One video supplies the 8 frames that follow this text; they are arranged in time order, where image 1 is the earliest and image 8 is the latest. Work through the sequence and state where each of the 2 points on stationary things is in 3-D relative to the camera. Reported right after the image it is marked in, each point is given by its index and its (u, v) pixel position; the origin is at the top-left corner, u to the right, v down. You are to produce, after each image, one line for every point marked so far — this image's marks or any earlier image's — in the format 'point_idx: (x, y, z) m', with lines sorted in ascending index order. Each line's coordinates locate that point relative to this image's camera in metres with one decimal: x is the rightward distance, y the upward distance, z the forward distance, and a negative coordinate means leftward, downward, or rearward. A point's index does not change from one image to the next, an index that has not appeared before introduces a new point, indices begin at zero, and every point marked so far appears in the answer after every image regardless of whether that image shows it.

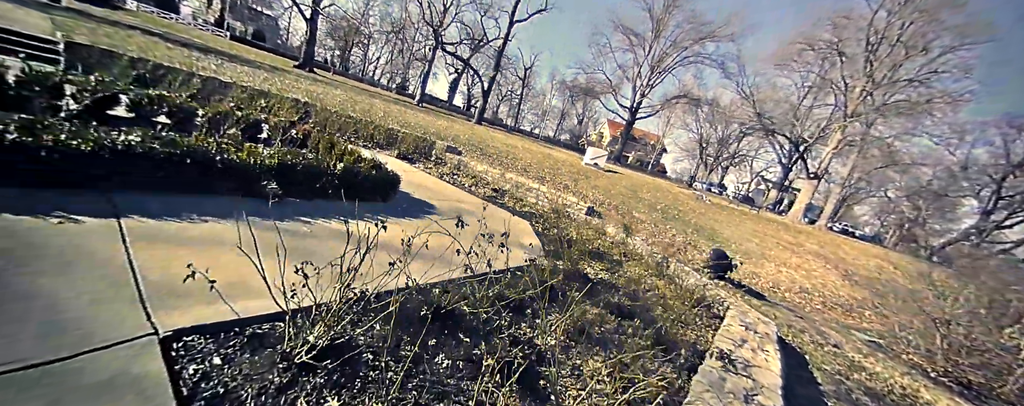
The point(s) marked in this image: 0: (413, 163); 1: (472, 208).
0: (-2.3, +1.0, +9.1) m
1: (-0.7, -0.1, +6.3) m
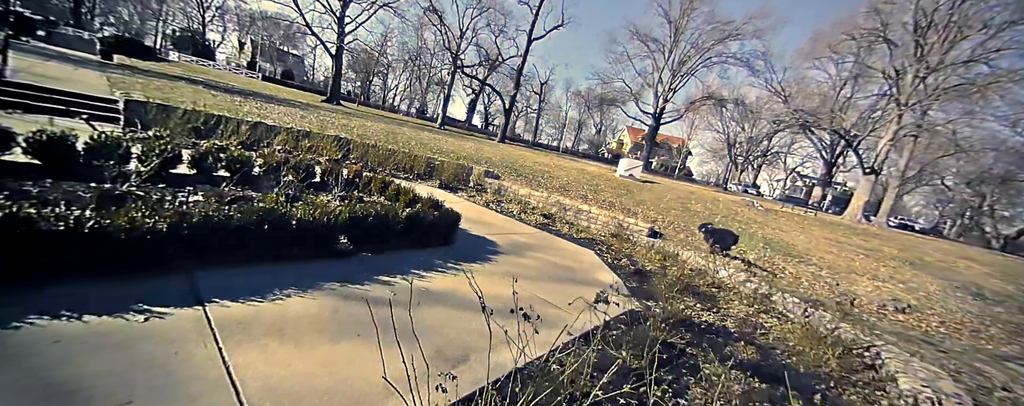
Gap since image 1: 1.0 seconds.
0: (-1.2, +0.3, +8.9) m
1: (+0.3, -0.5, +5.9) m
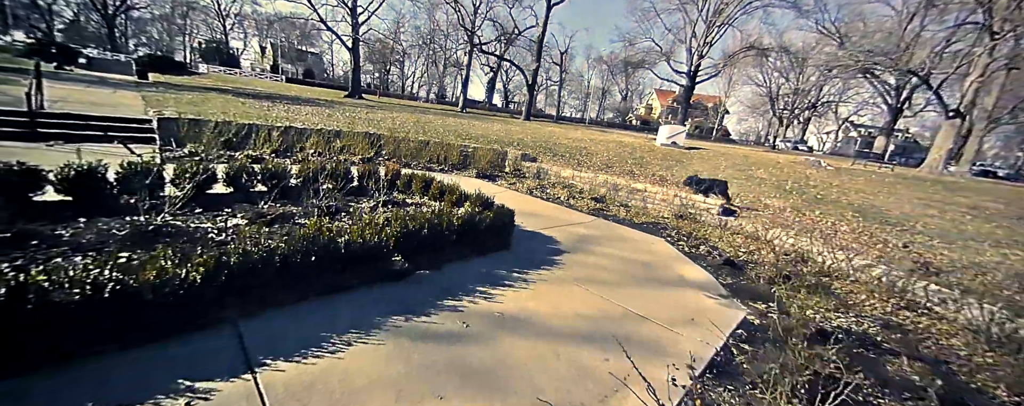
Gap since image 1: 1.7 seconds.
0: (-0.3, +0.5, +8.4) m
1: (+1.0, -0.4, +5.3) m
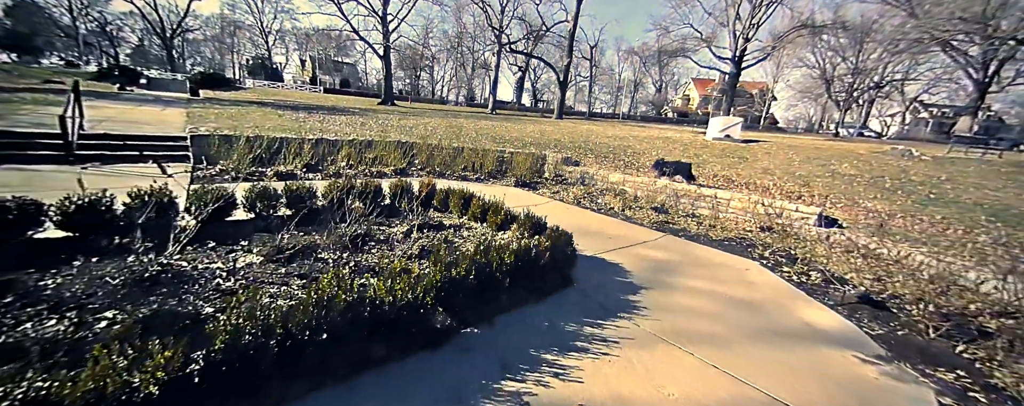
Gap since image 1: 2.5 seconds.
0: (+0.5, +0.3, +7.5) m
1: (+1.7, -0.6, +4.4) m
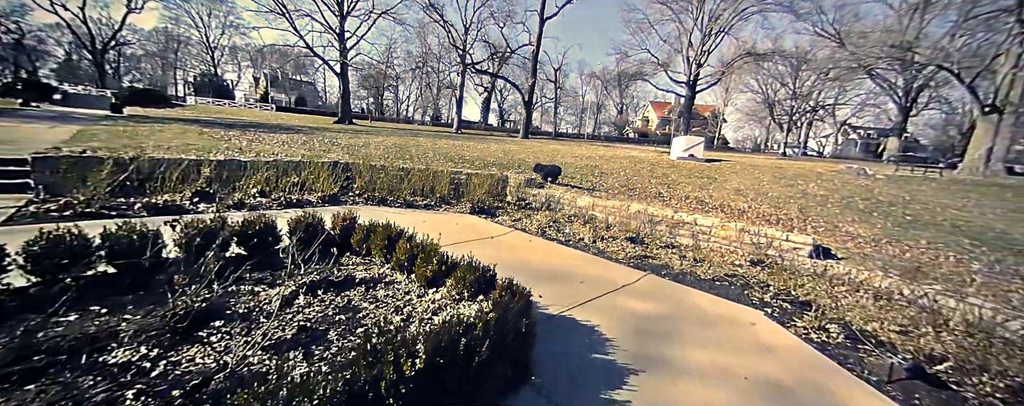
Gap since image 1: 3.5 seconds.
0: (-0.3, -0.2, +6.5) m
1: (+1.1, -0.9, +3.4) m
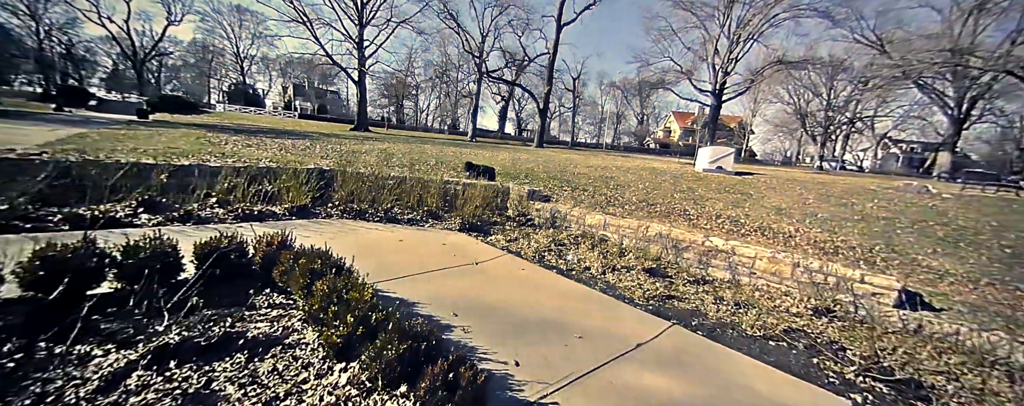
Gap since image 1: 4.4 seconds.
0: (-0.3, -0.5, +5.4) m
1: (+0.9, -1.1, +2.3) m
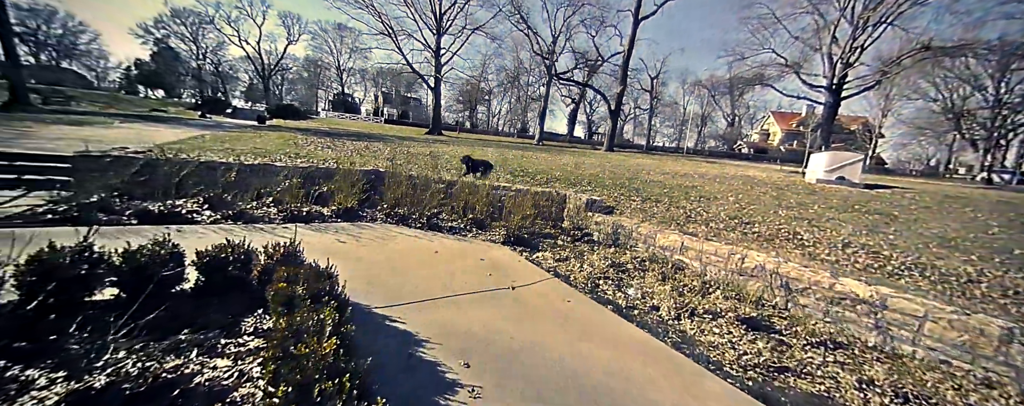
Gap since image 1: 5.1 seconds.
0: (+0.3, -0.6, +4.7) m
1: (+1.0, -1.2, +1.4) m
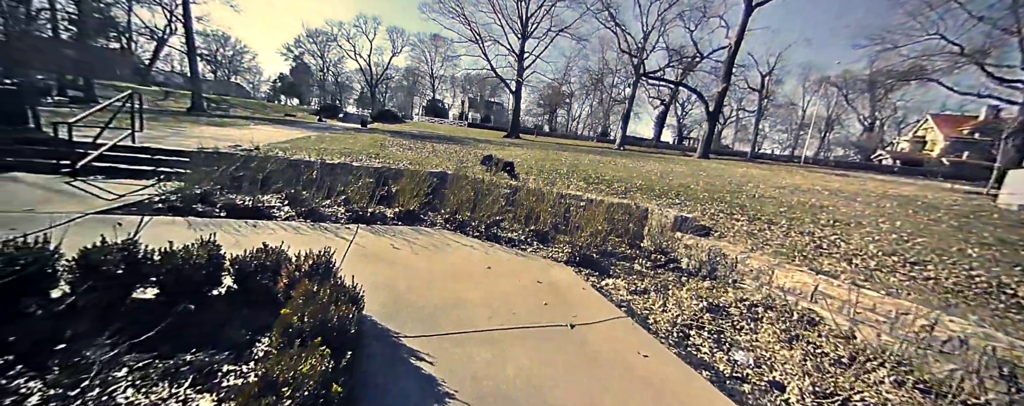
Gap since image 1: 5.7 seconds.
0: (+1.0, -0.7, +4.0) m
1: (+1.0, -1.3, +0.6) m
